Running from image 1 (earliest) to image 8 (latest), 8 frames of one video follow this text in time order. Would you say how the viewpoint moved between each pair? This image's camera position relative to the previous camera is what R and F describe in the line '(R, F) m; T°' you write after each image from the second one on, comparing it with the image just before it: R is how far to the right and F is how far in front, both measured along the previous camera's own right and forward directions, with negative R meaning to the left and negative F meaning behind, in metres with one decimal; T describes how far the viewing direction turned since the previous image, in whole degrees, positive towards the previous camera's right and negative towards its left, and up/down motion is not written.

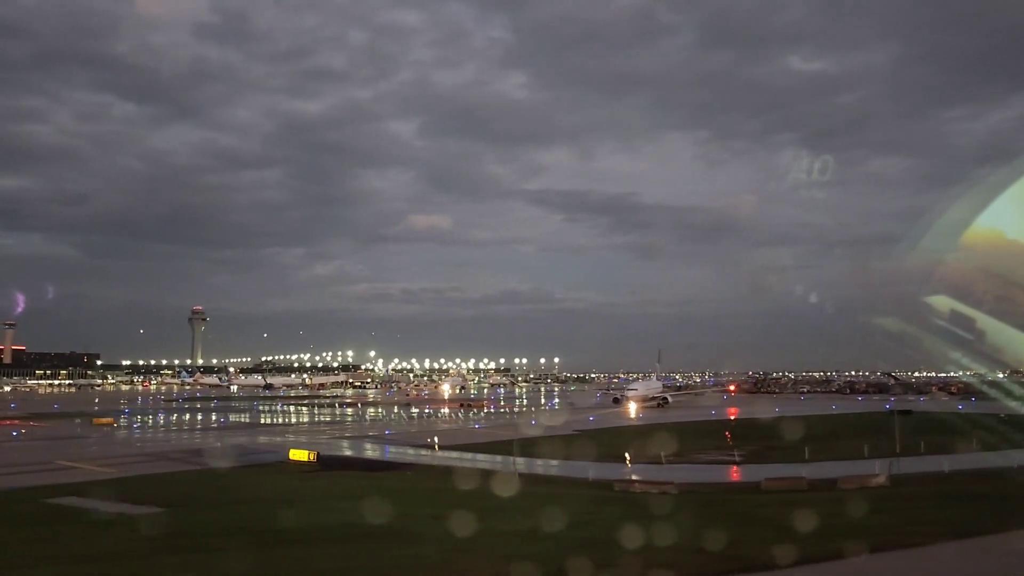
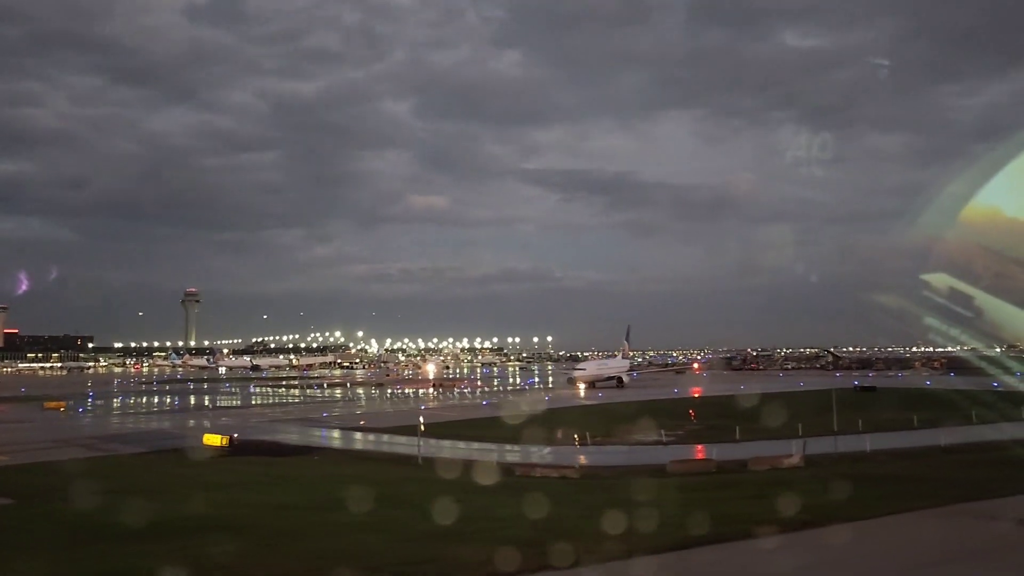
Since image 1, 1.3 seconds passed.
(+2.6, +1.1) m; 0°
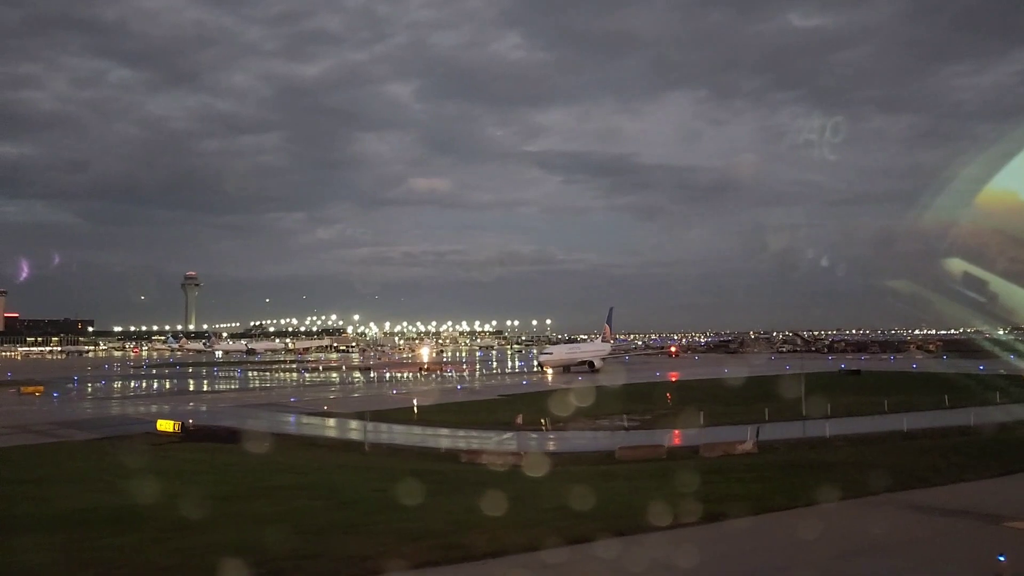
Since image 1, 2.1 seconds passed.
(+1.5, +0.5) m; 0°
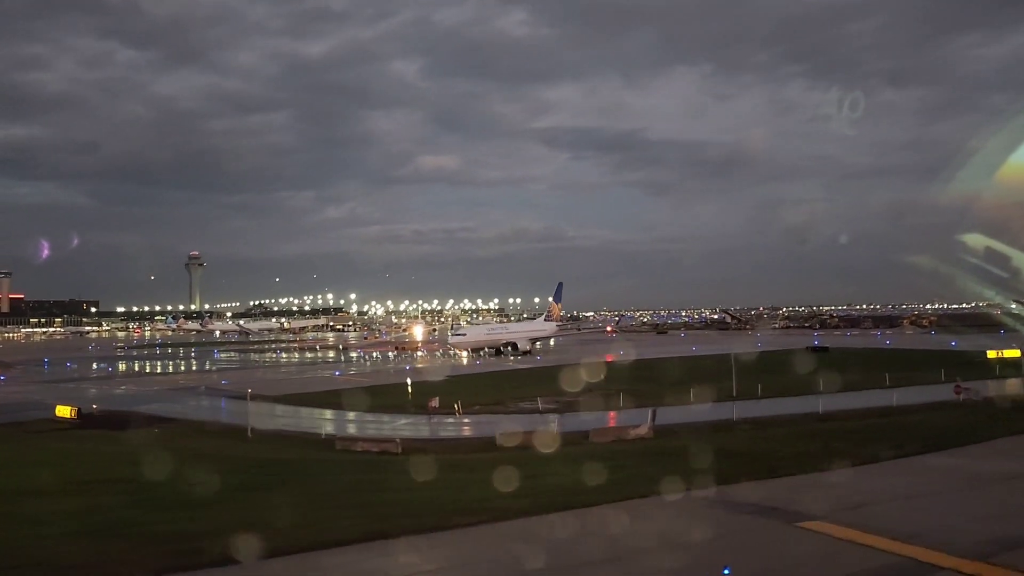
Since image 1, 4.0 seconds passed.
(+3.2, +1.1) m; 0°
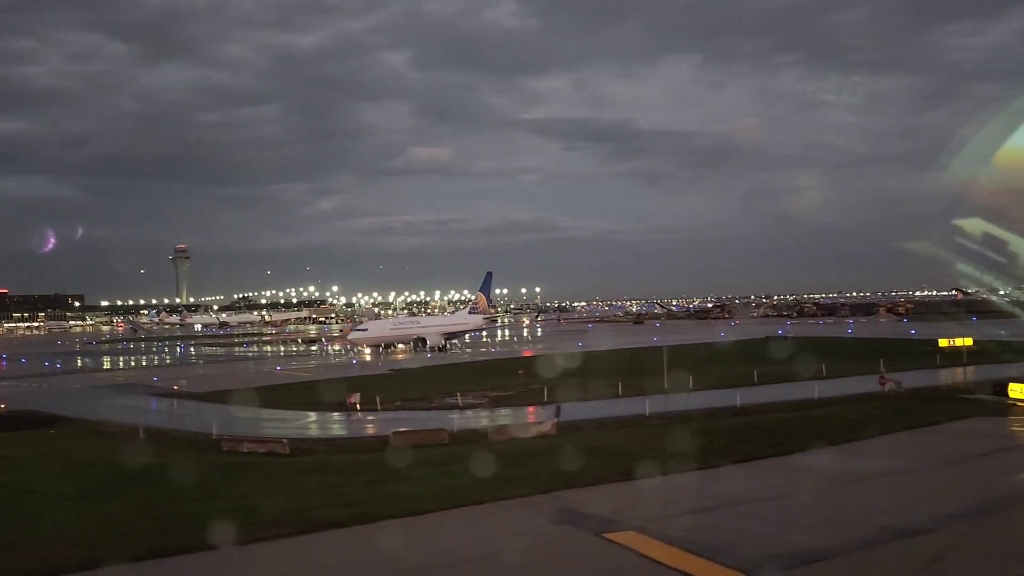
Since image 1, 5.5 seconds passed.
(+2.4, +0.7) m; +1°
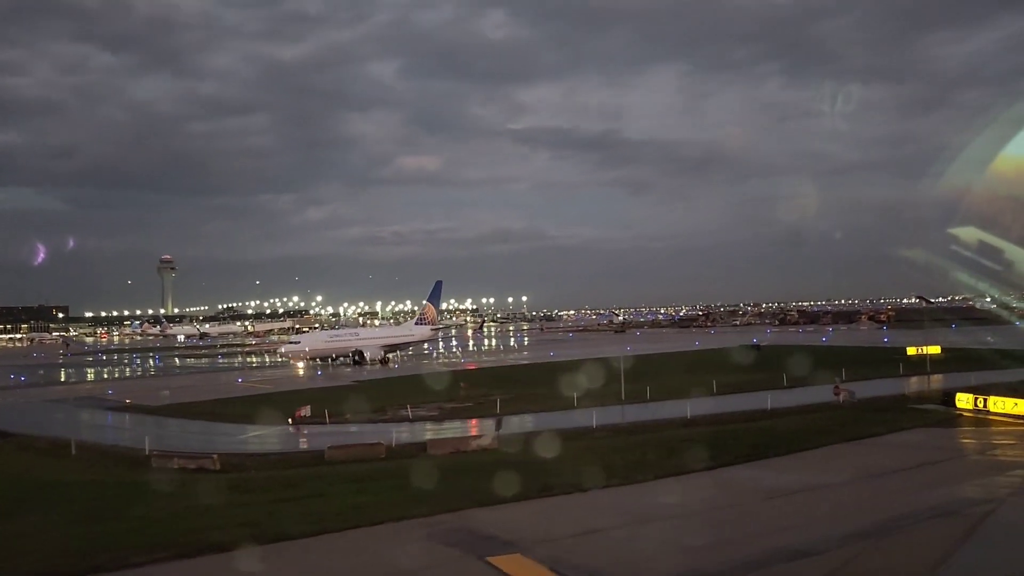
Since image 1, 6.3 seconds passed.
(+1.2, +0.4) m; +1°
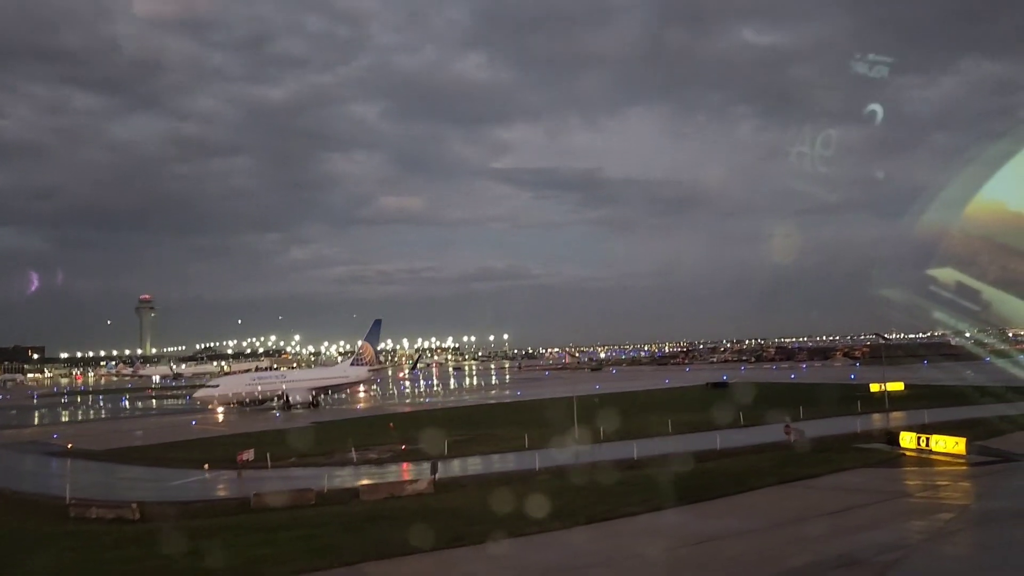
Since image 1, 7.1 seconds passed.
(+1.2, +0.3) m; +1°
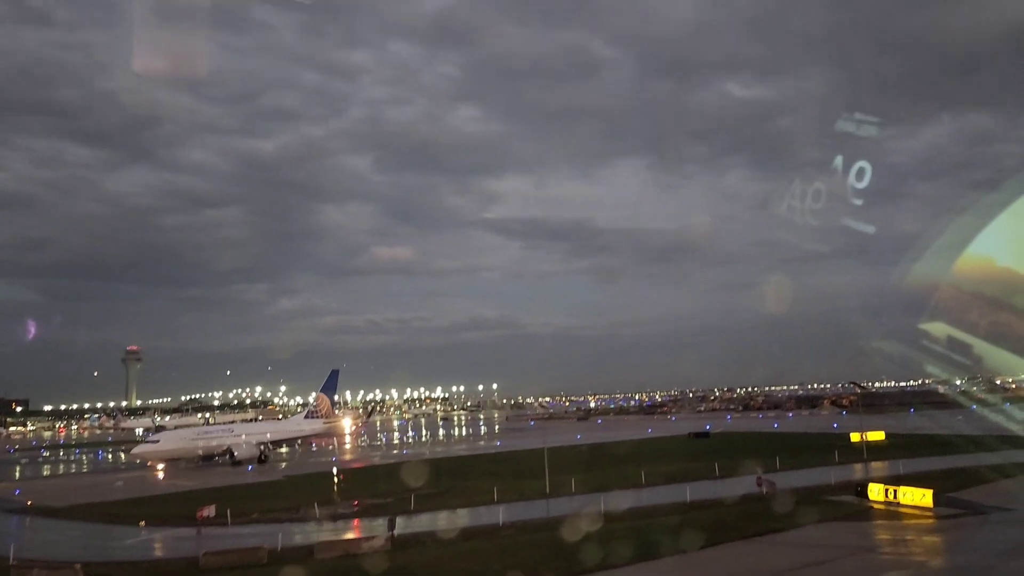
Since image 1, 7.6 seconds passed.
(+0.7, +0.2) m; +1°
